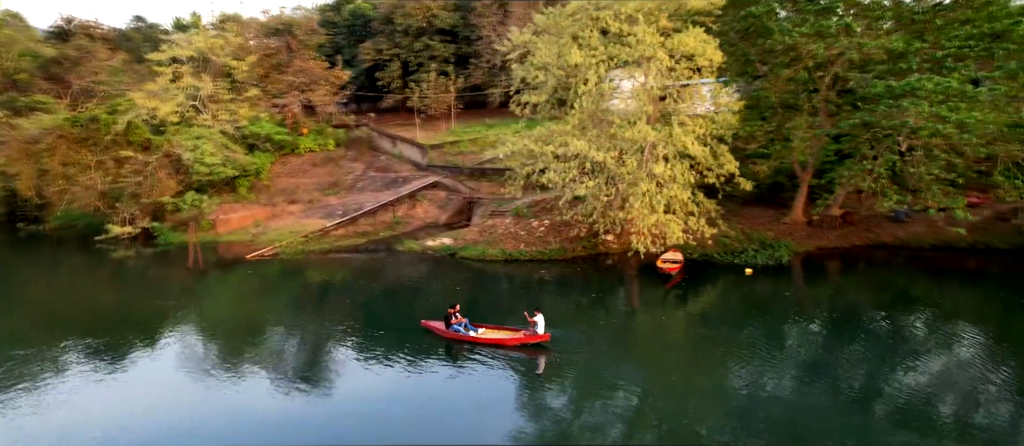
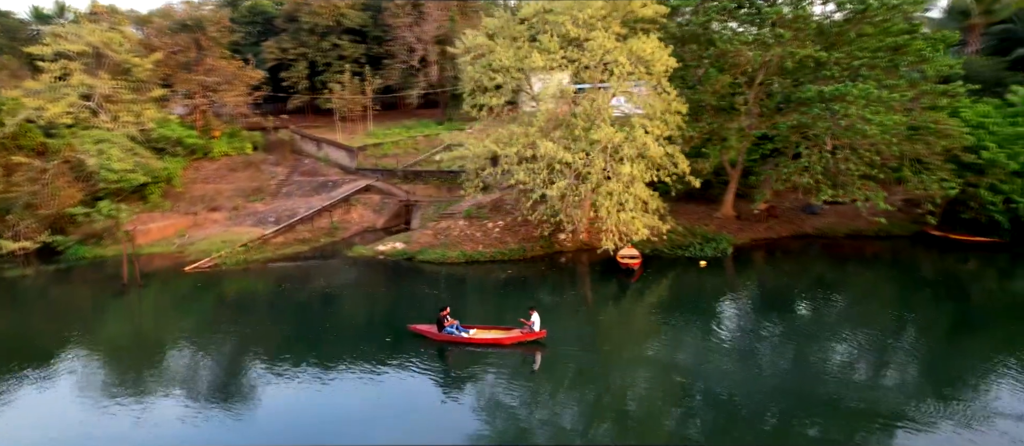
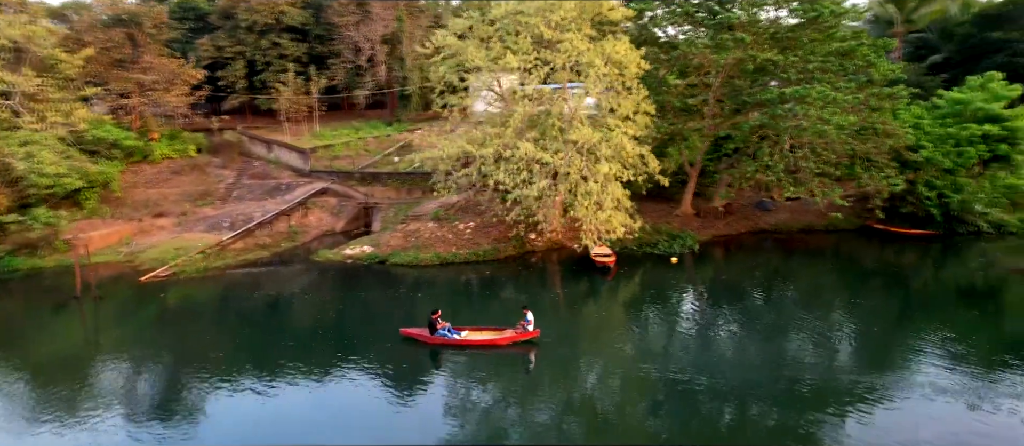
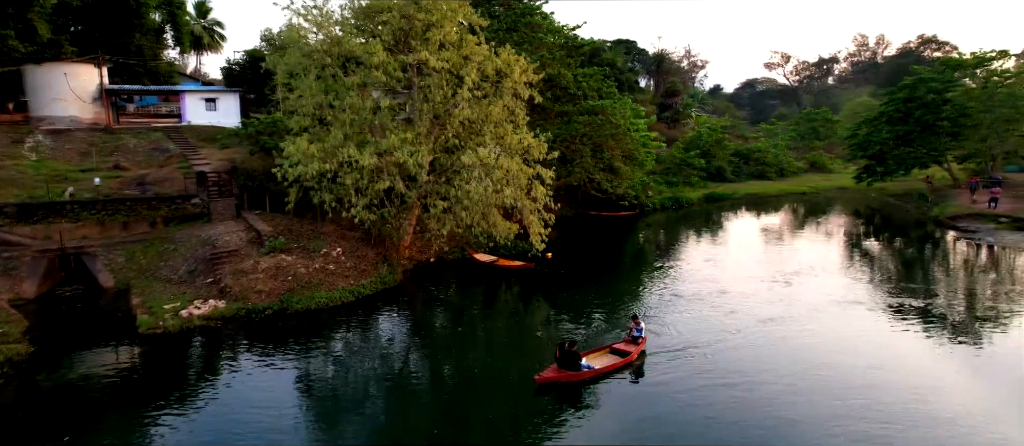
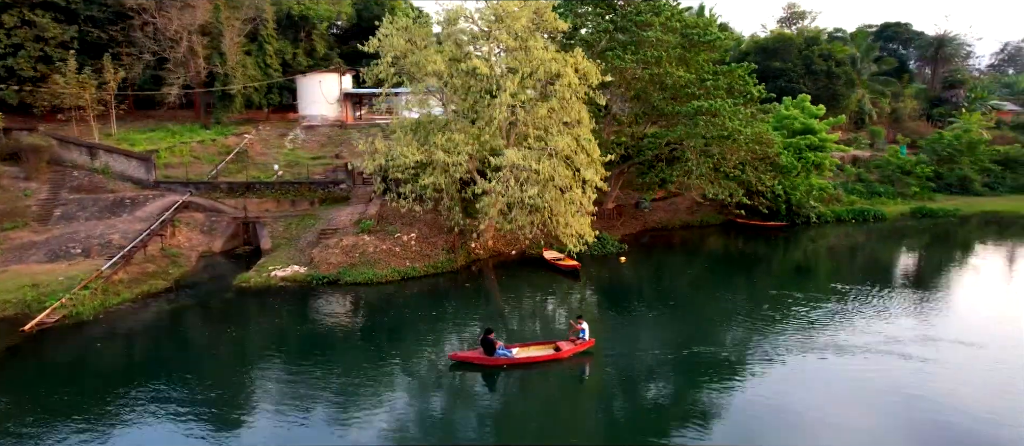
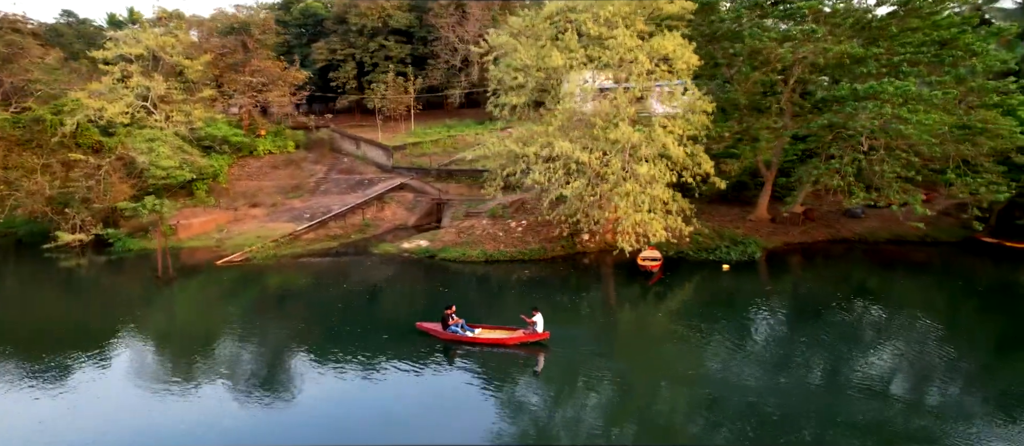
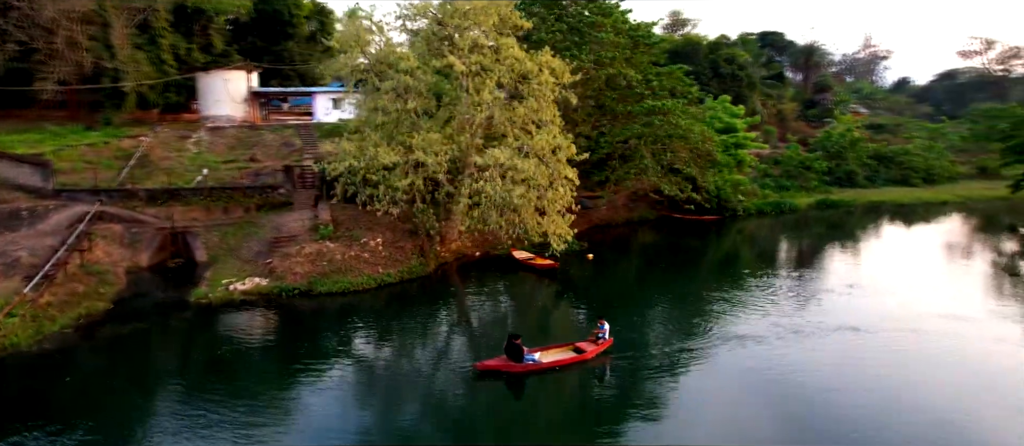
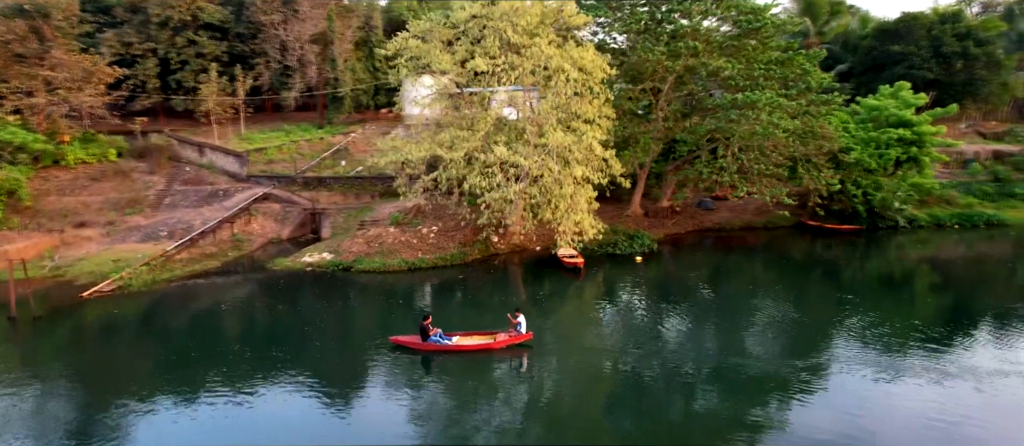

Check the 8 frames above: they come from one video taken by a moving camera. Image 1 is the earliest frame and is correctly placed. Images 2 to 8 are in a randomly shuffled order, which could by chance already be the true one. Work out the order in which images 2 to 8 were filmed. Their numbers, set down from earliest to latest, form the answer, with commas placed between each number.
6, 2, 3, 8, 5, 7, 4
